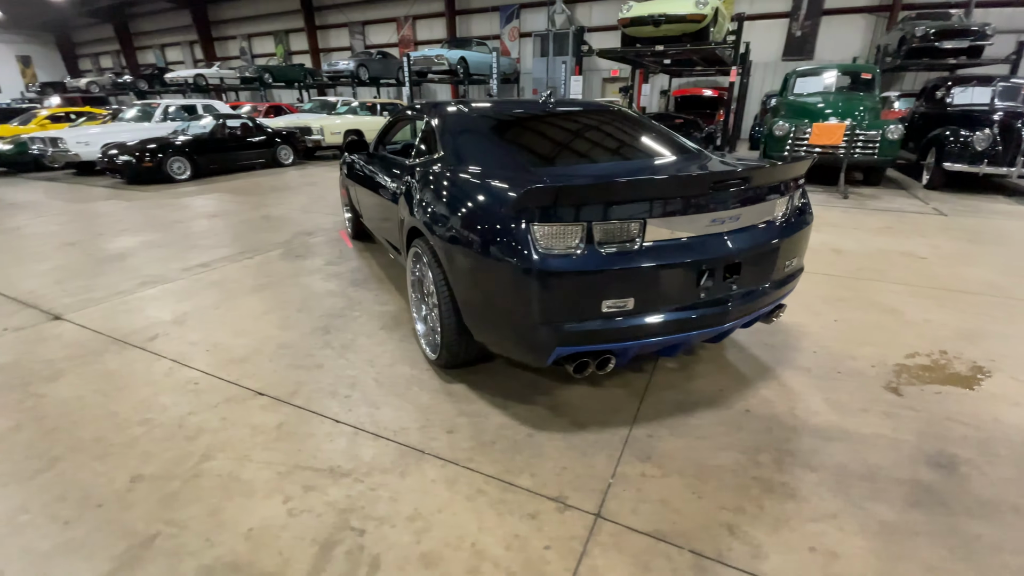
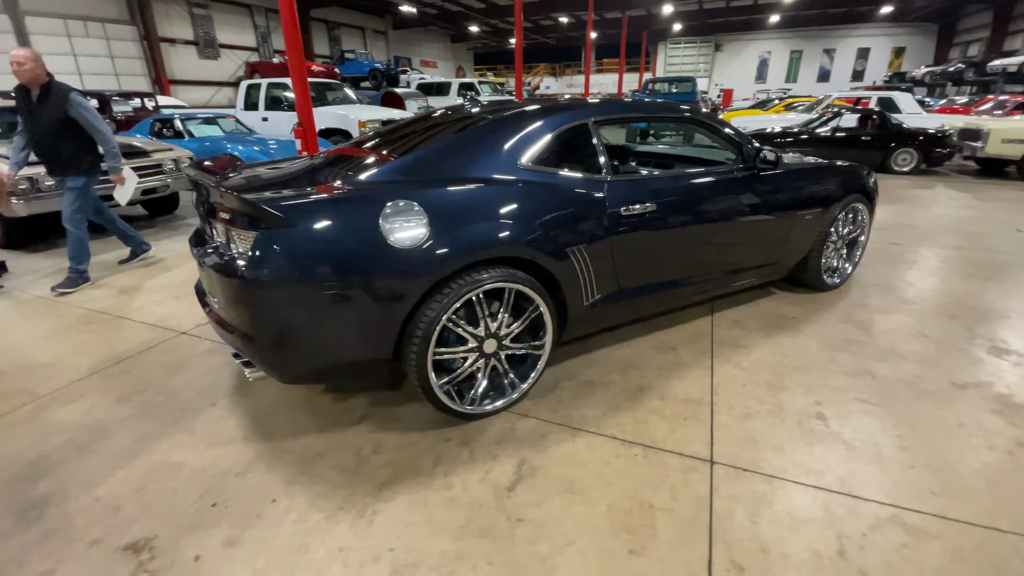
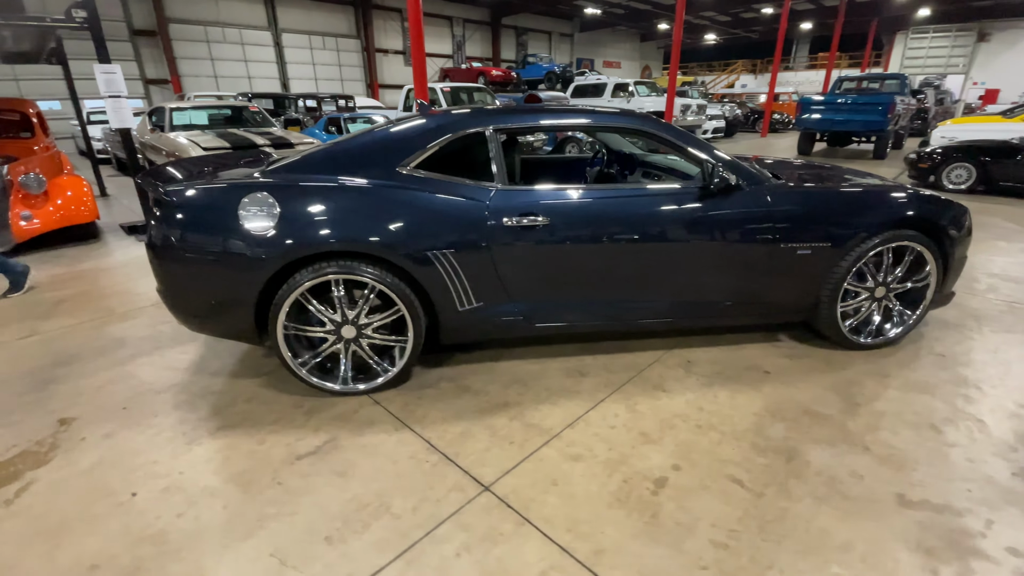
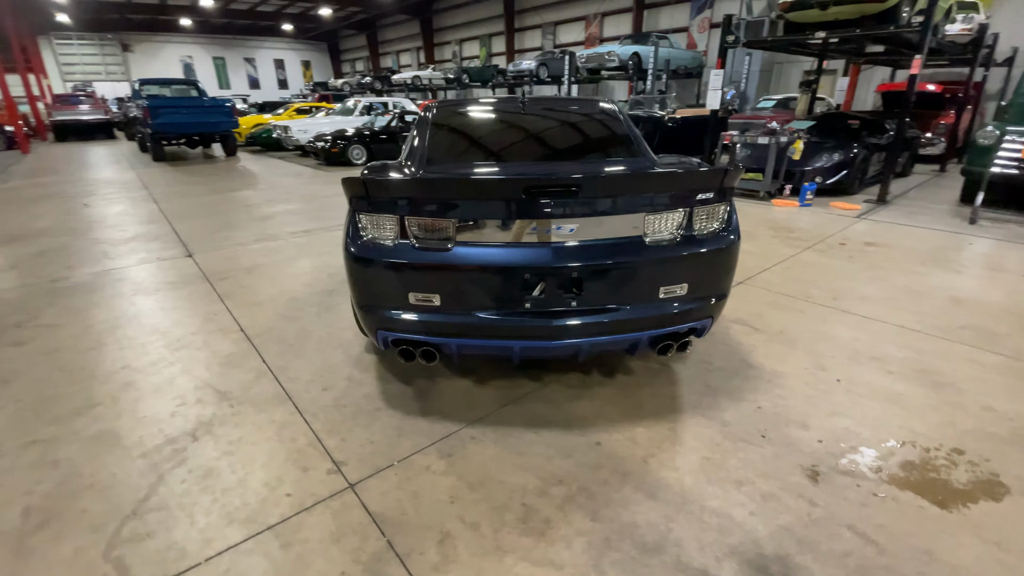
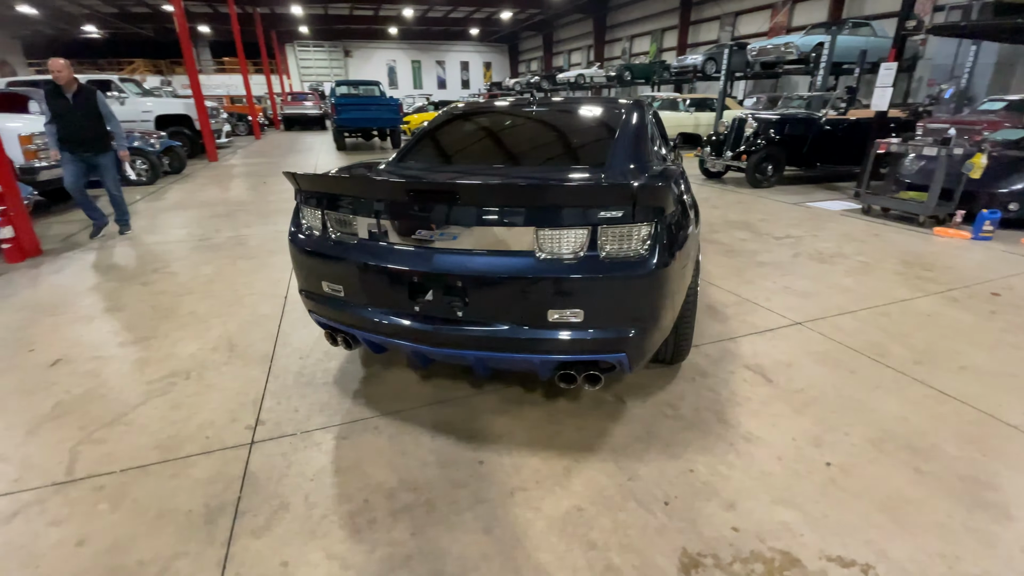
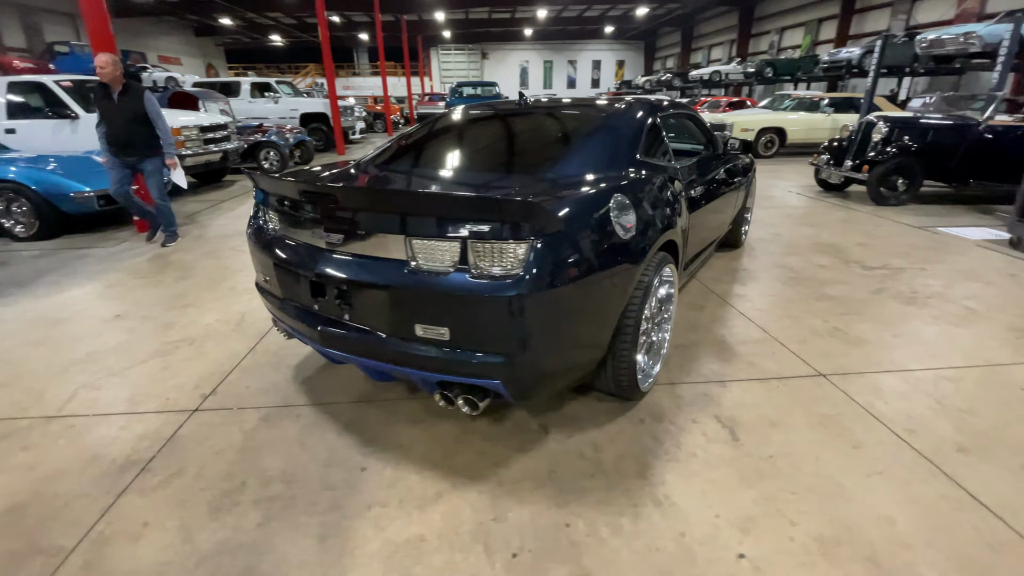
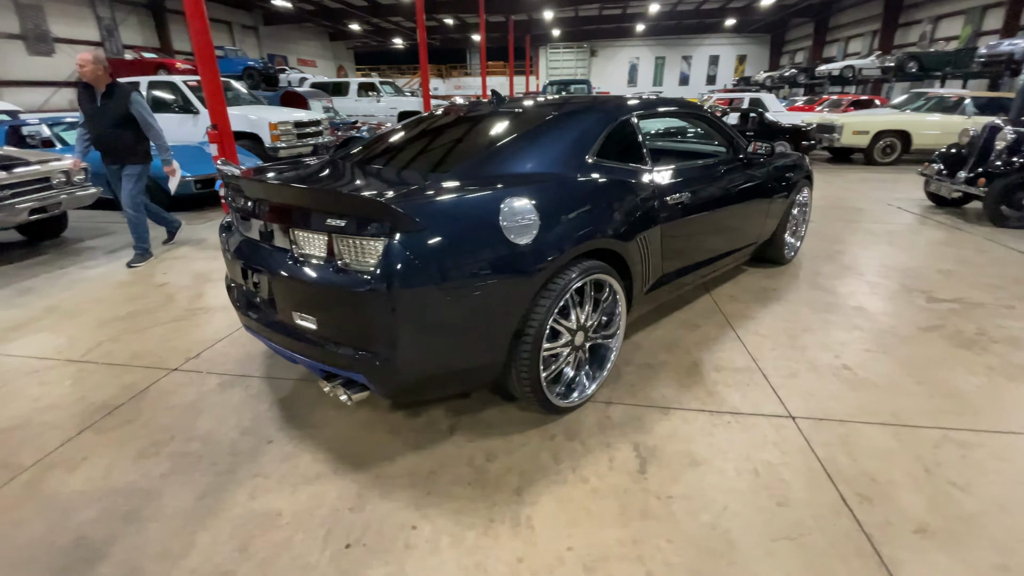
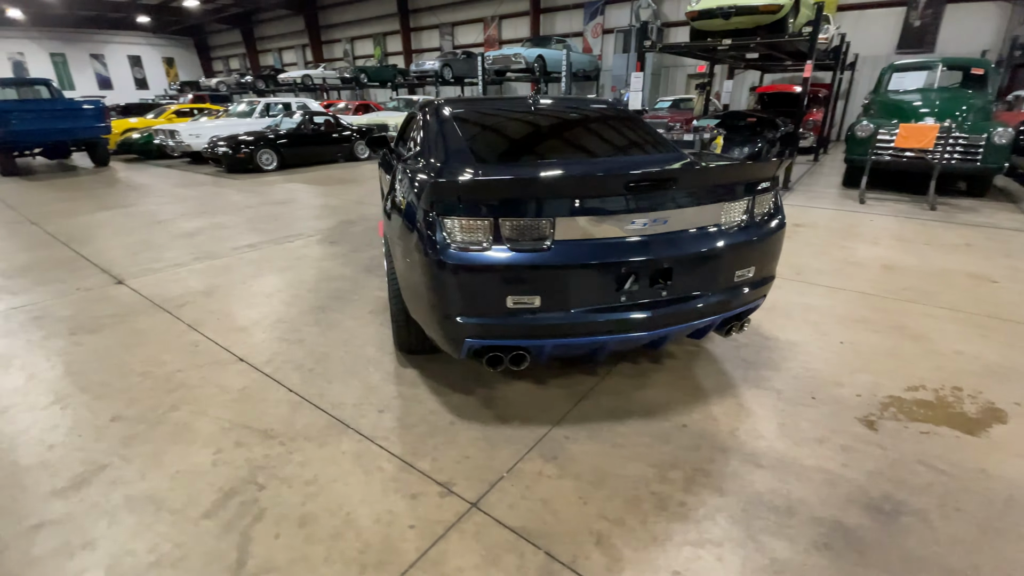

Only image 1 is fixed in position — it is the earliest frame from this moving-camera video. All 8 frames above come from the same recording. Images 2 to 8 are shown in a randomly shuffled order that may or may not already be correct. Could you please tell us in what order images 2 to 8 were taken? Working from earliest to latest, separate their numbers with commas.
8, 4, 5, 6, 7, 2, 3
